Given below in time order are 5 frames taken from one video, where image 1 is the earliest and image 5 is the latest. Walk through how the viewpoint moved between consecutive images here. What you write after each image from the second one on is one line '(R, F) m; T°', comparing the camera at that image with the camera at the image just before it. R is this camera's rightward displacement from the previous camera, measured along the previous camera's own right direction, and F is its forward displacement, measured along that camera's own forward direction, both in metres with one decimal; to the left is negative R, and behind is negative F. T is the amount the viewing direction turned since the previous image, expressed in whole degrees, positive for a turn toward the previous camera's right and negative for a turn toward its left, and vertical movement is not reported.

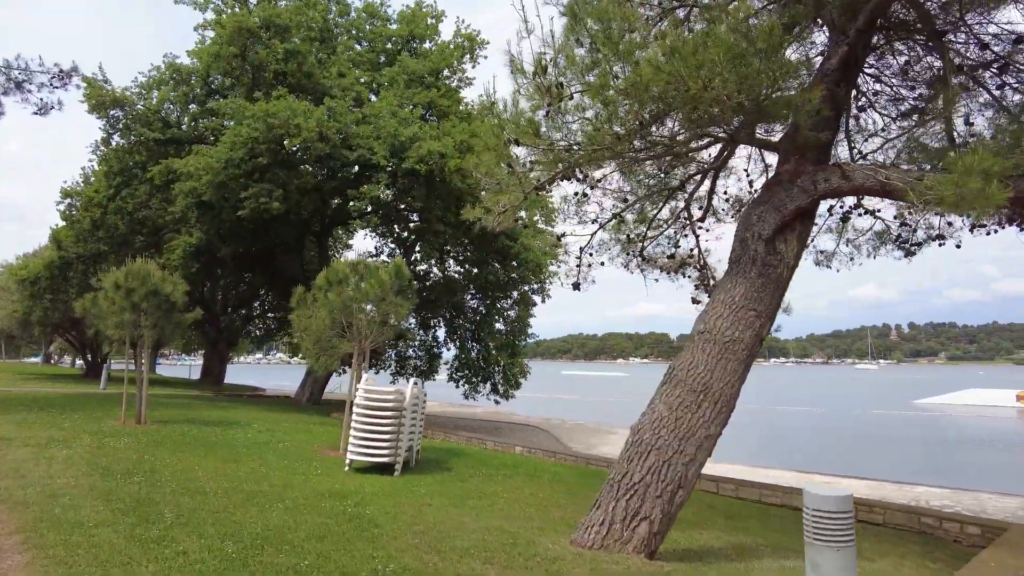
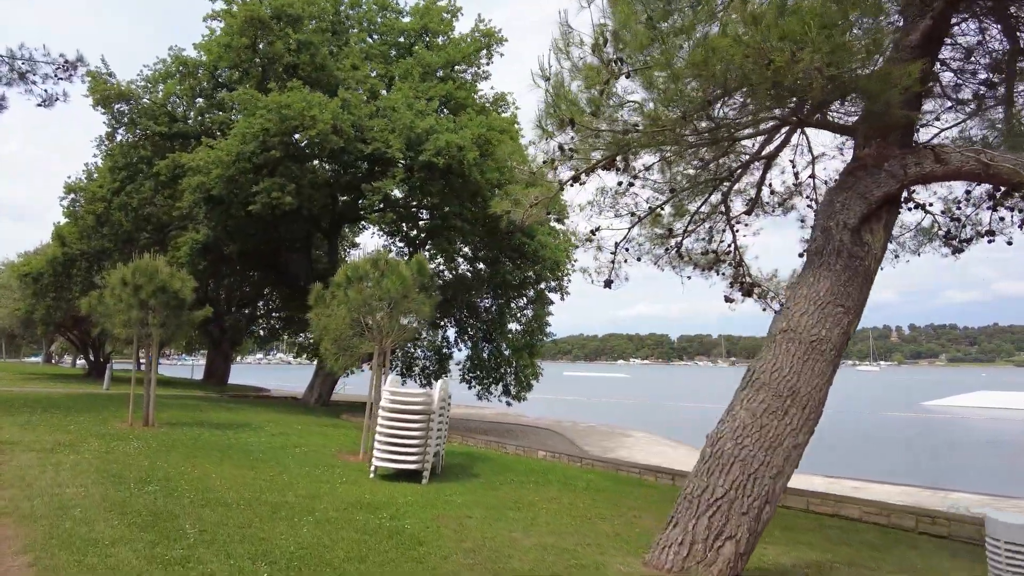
(-0.6, +0.6) m; 0°
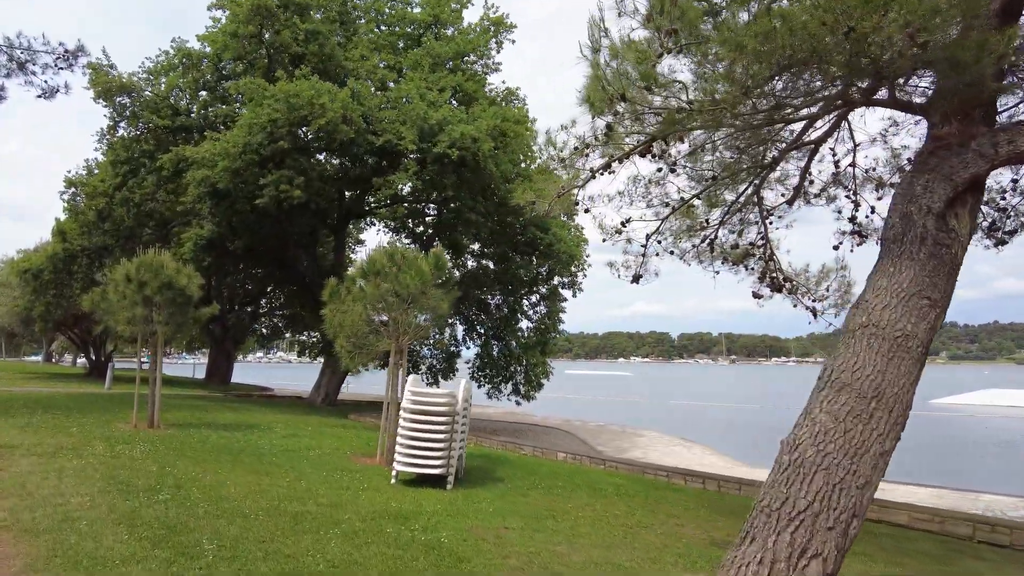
(-0.4, +0.6) m; 0°
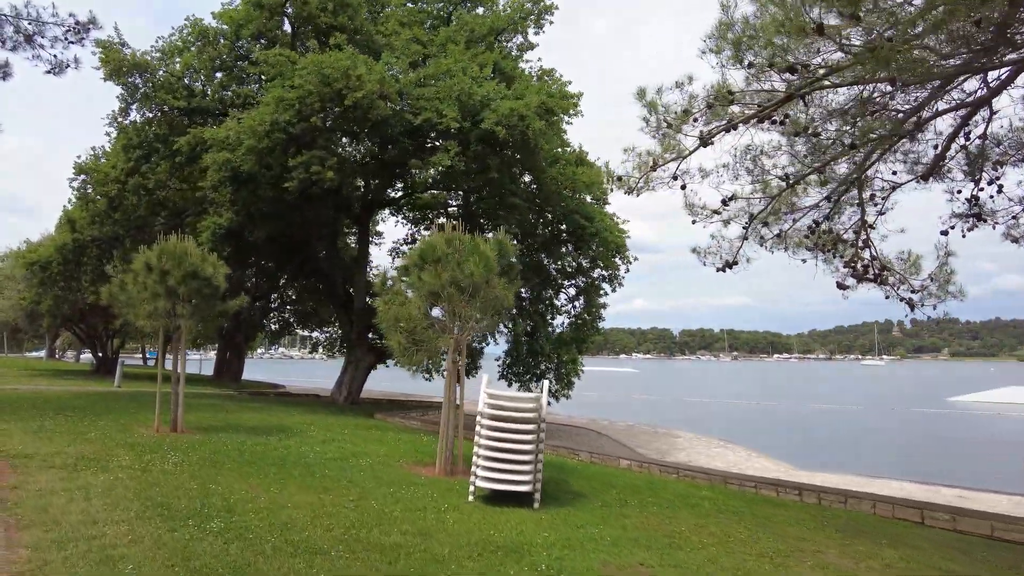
(-1.2, +1.4) m; 0°
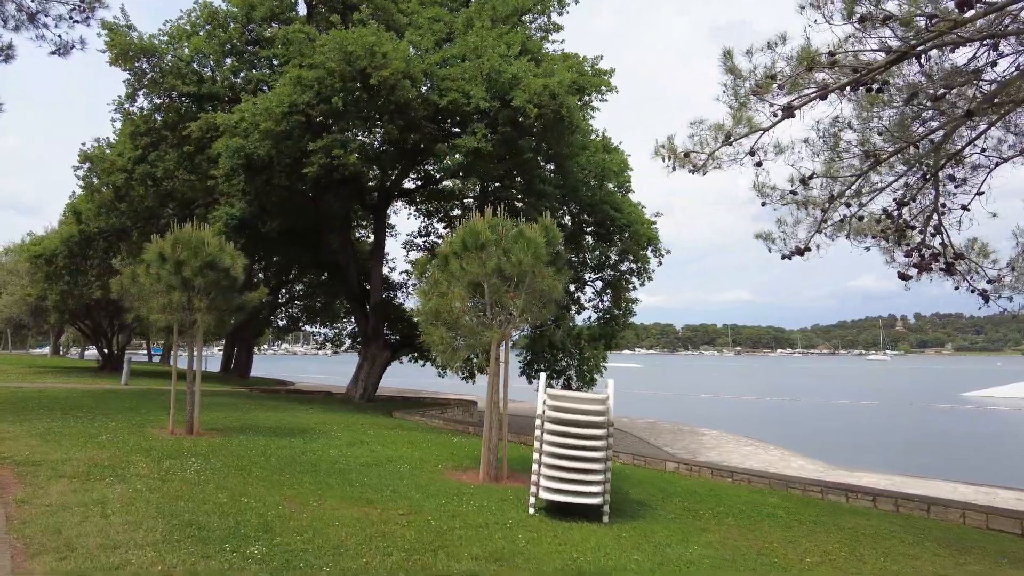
(-0.7, +0.9) m; 0°
